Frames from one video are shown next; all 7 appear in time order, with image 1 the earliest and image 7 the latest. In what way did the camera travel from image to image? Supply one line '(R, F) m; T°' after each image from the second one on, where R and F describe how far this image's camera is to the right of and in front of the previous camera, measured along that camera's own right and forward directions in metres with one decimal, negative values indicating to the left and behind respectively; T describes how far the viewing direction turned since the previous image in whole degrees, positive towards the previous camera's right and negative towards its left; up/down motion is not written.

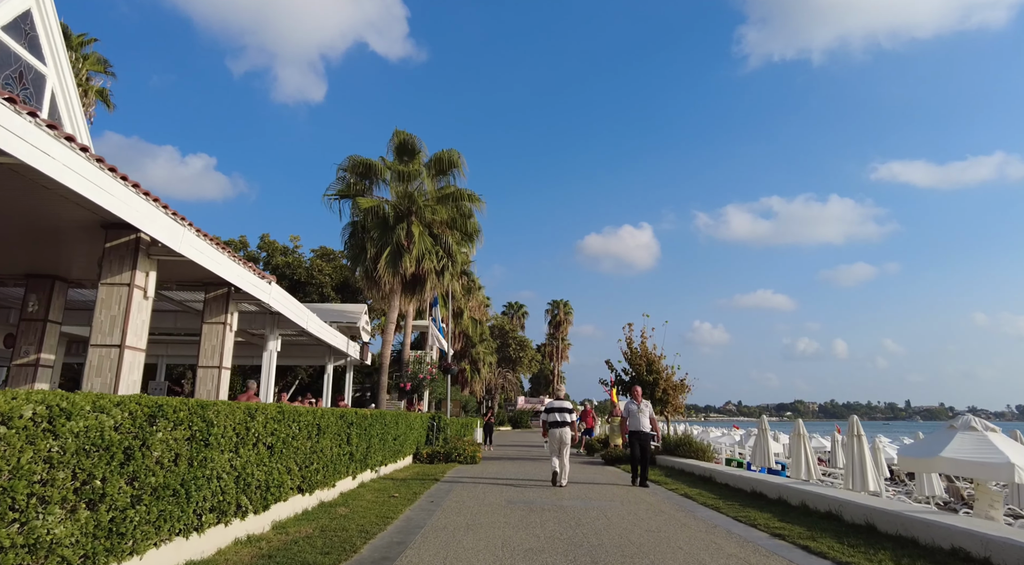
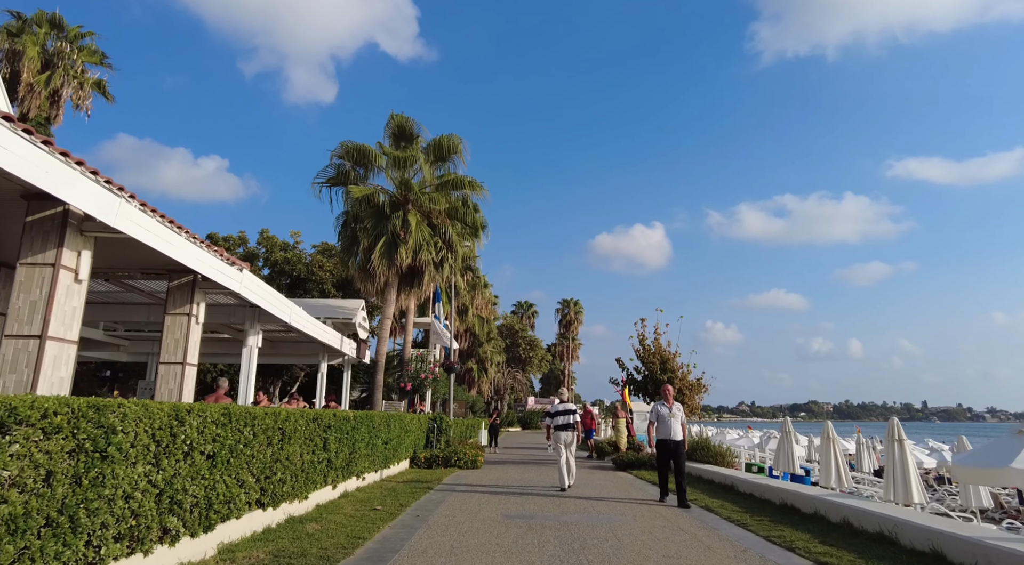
(+0.2, +1.2) m; -1°
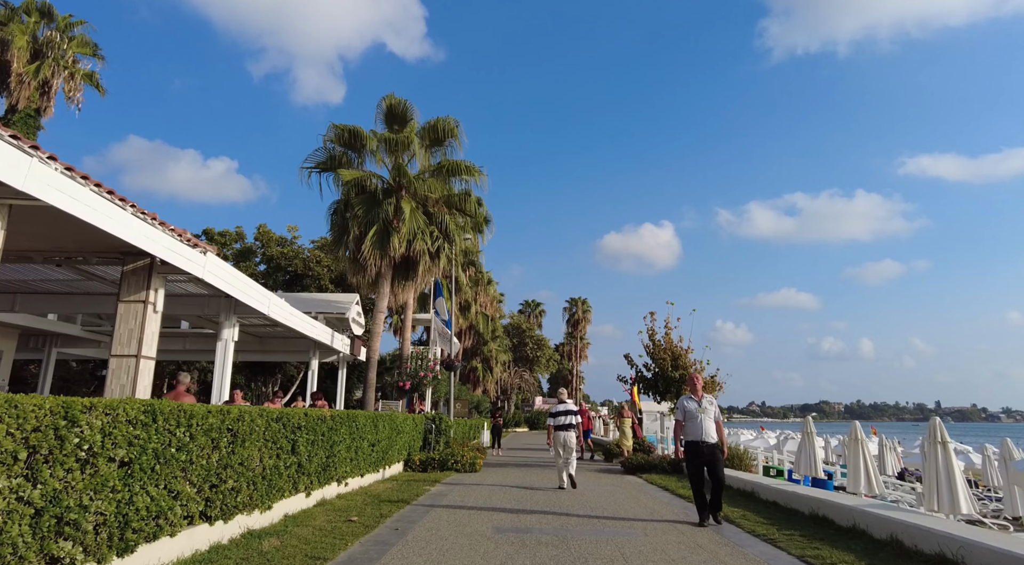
(+0.2, +1.1) m; -1°
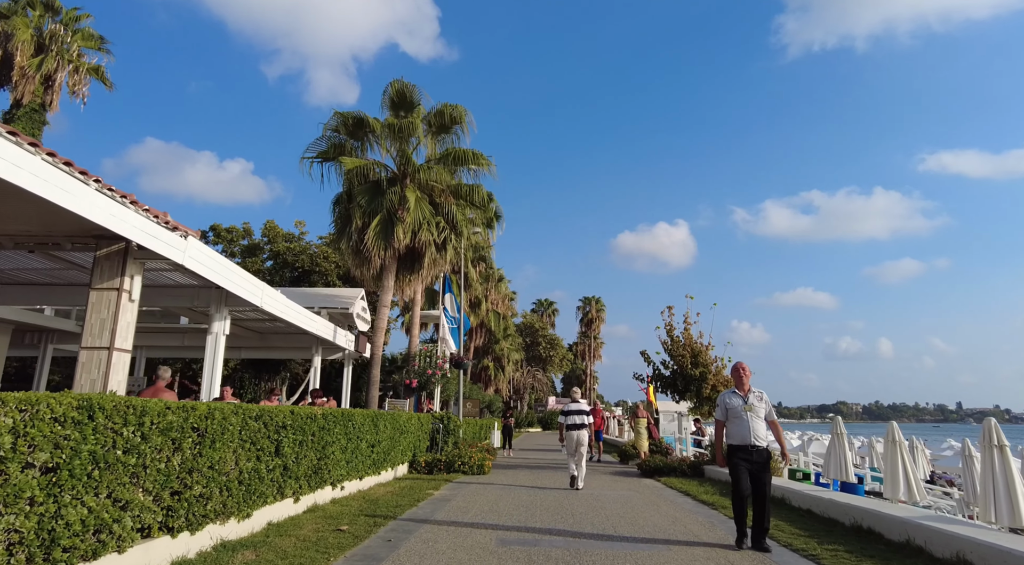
(+0.1, +0.8) m; -1°
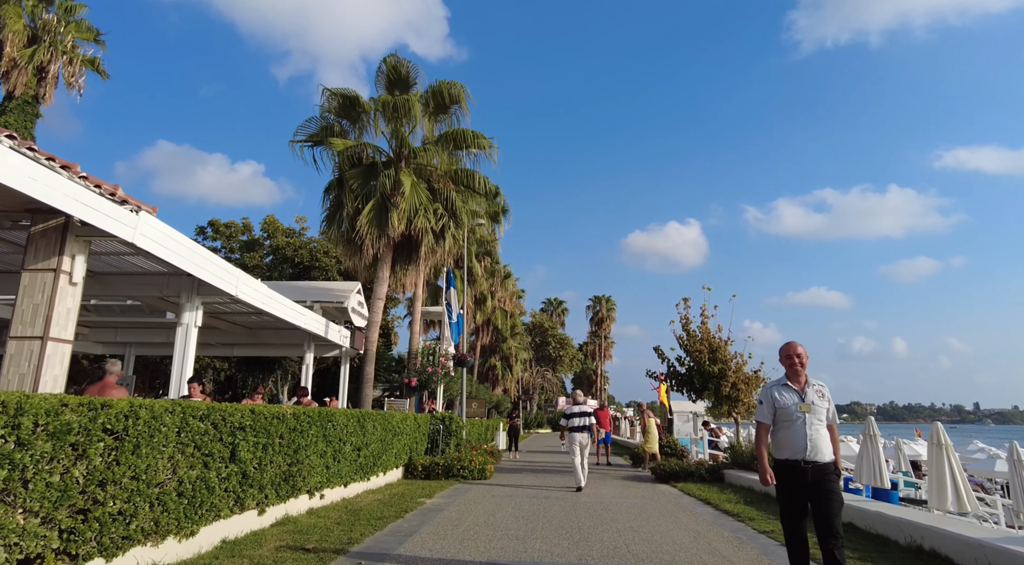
(+0.2, +1.2) m; -1°
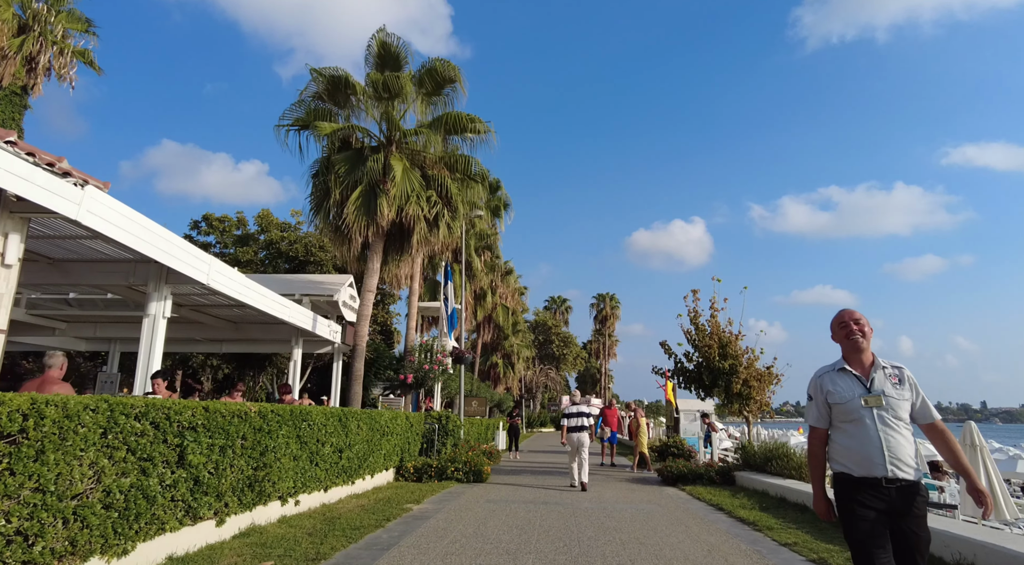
(+0.1, +0.9) m; 0°
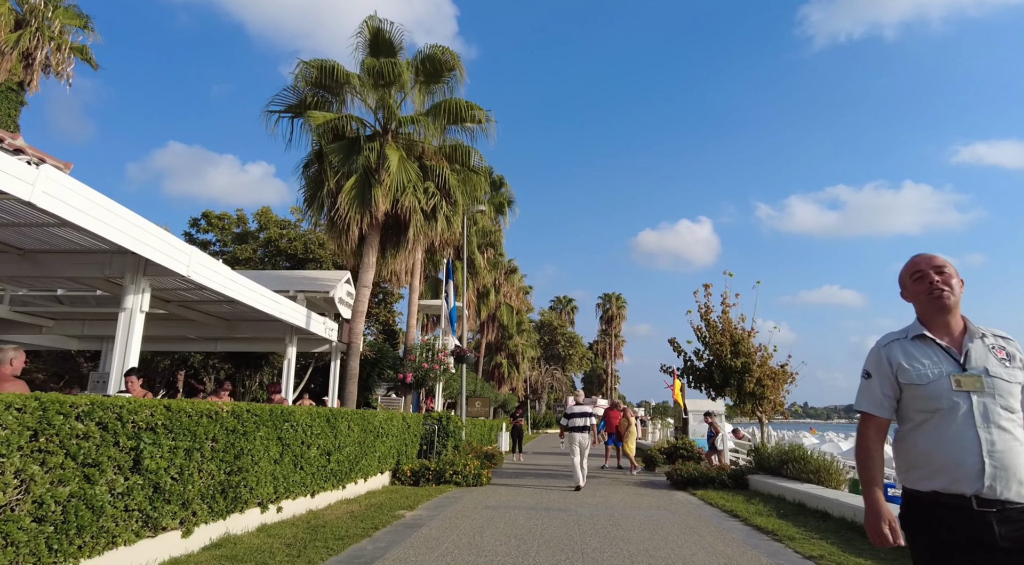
(+0.1, +0.6) m; -1°
